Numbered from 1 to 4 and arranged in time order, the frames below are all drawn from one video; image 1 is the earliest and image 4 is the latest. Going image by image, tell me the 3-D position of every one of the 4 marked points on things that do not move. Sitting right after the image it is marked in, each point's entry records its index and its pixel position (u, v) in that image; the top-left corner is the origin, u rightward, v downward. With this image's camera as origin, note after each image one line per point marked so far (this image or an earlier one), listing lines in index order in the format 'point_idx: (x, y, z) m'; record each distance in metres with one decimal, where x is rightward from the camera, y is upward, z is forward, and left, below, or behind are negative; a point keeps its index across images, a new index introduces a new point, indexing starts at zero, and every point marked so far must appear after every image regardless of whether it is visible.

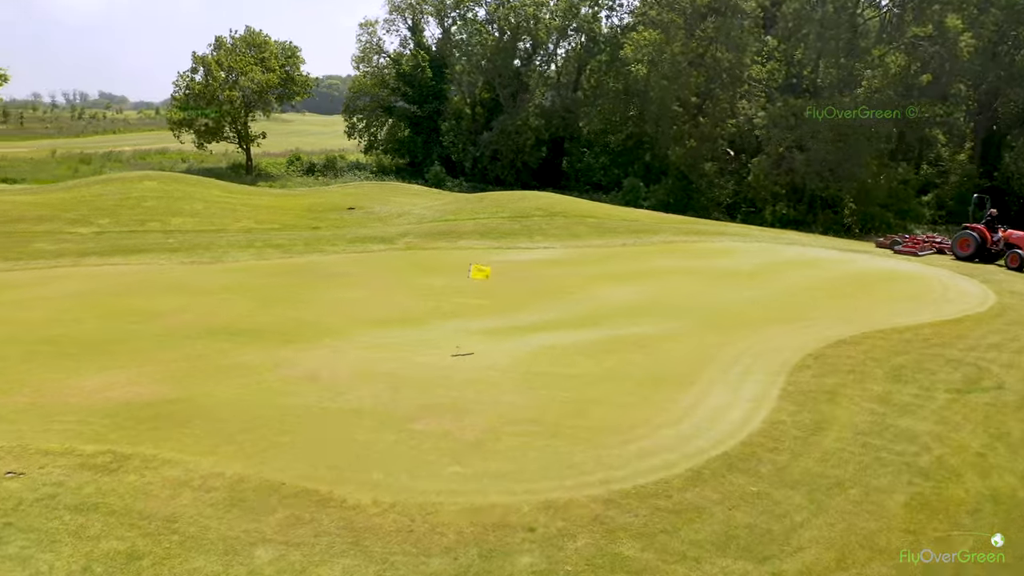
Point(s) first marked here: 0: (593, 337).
0: (+1.5, -1.0, +15.7) m
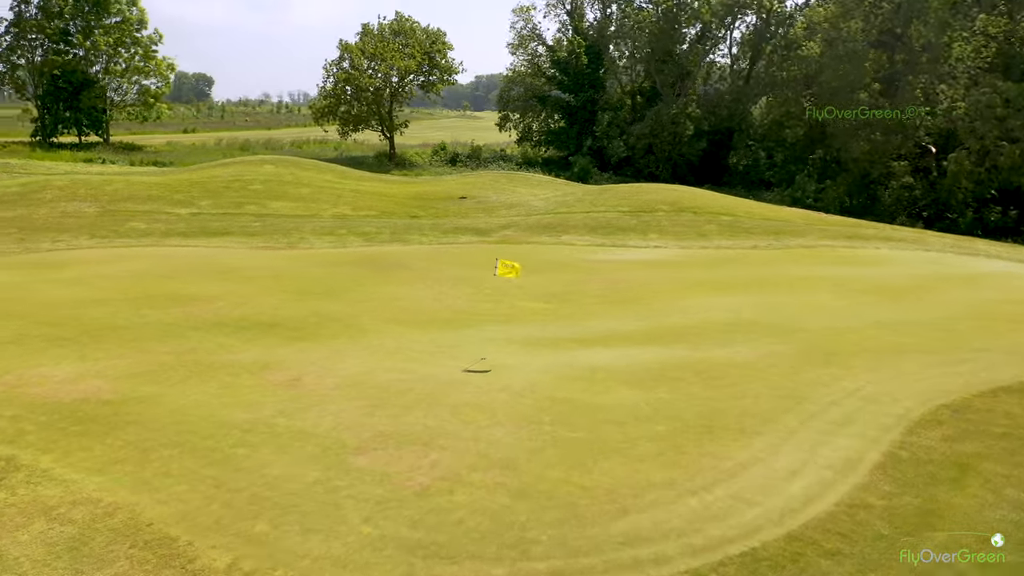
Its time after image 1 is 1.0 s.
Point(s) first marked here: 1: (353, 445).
0: (+2.1, -1.1, +12.3) m
1: (-1.9, -1.8, +9.5) m
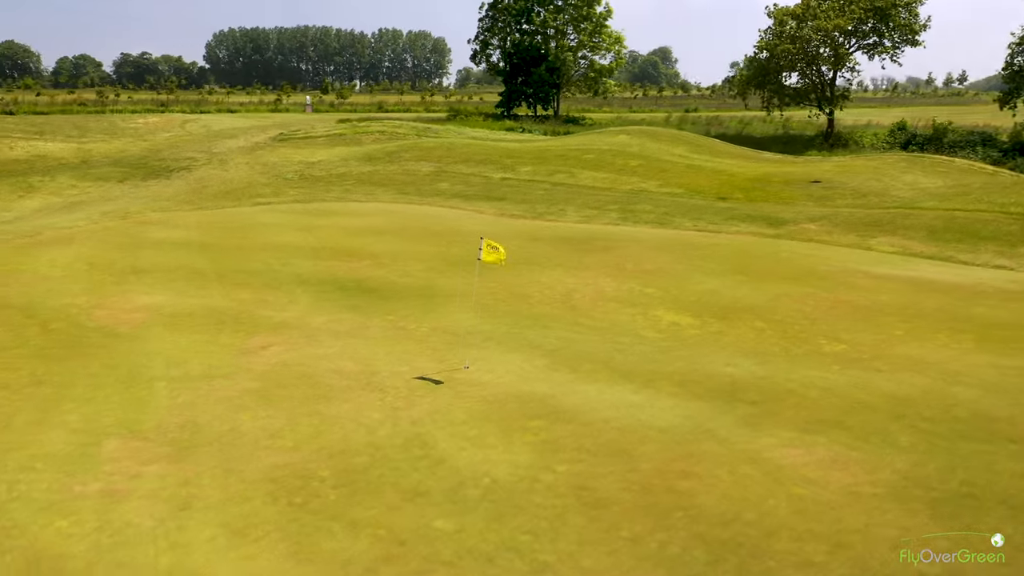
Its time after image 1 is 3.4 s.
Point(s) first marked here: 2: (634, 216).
0: (+1.3, -1.3, +7.8) m
1: (-3.6, -1.4, +8.0) m
2: (+2.8, +1.6, +18.8) m
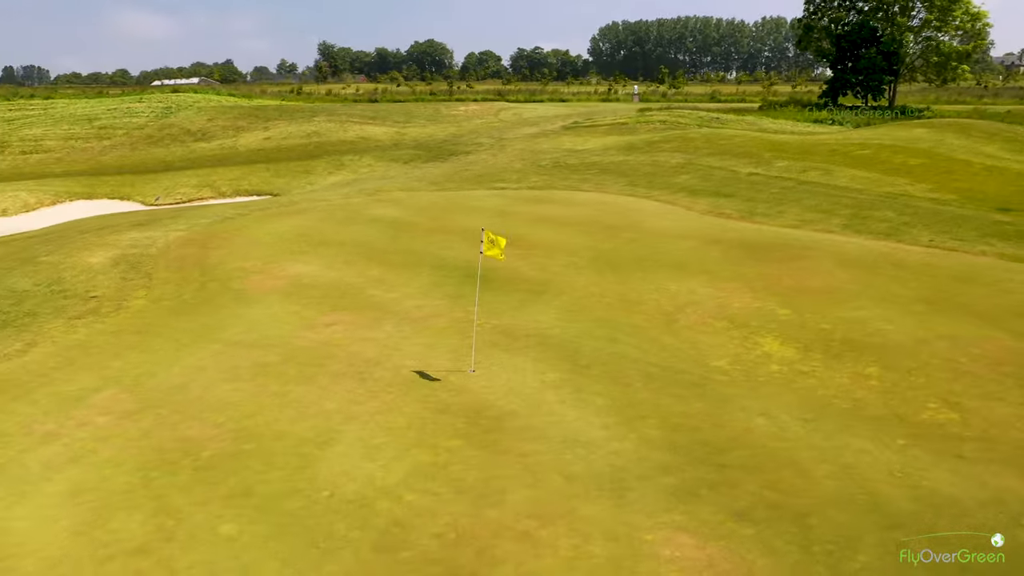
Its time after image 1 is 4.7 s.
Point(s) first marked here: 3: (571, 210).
0: (+0.5, -1.4, +6.5) m
1: (-3.9, -1.0, +8.7) m
2: (+6.8, +1.2, +15.7) m
3: (+1.3, +1.7, +18.4) m
